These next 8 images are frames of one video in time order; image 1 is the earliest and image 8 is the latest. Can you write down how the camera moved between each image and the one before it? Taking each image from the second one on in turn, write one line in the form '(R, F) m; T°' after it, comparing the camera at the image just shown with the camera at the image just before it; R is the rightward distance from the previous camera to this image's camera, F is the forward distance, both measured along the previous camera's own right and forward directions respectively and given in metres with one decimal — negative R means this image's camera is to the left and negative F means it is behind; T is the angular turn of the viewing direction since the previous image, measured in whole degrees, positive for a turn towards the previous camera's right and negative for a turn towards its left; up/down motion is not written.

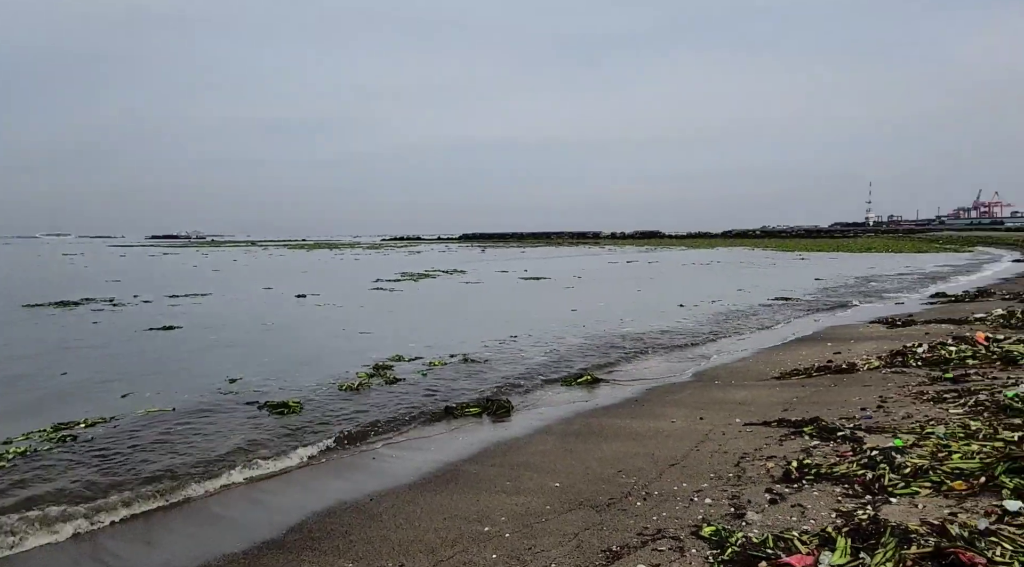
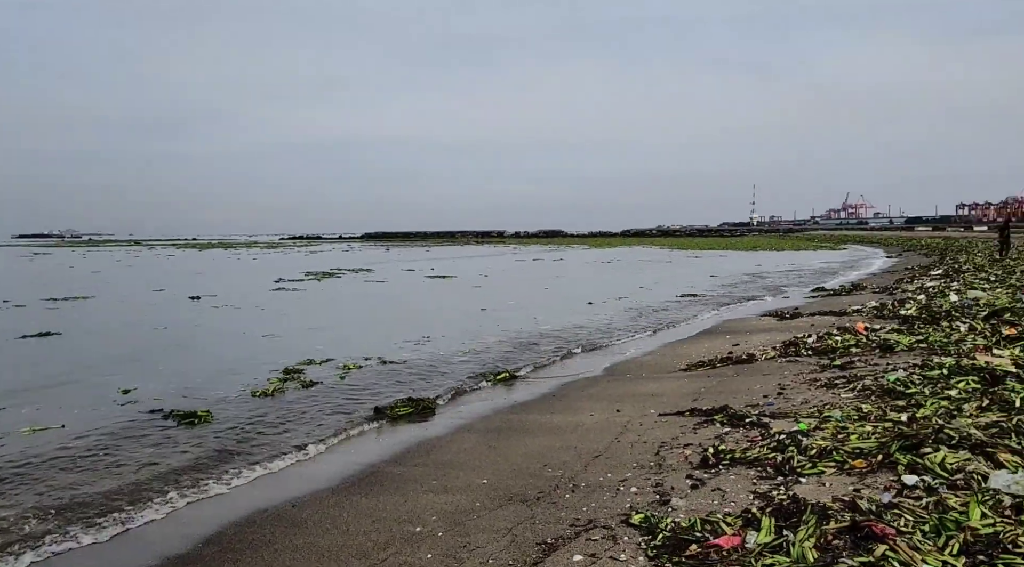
(-0.4, 0.0) m; +8°
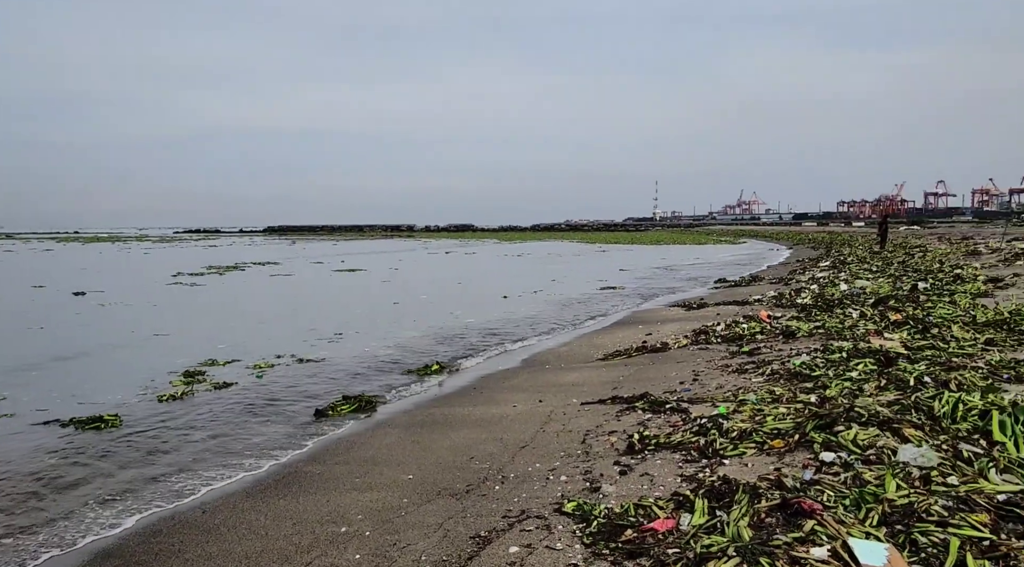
(-0.3, +0.2) m; +7°
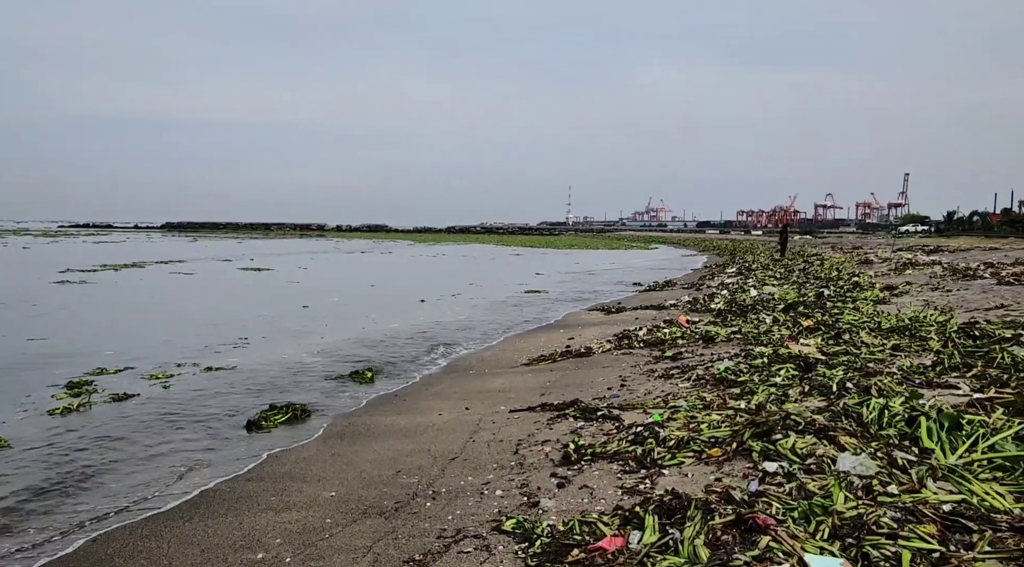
(-0.3, +0.5) m; +7°
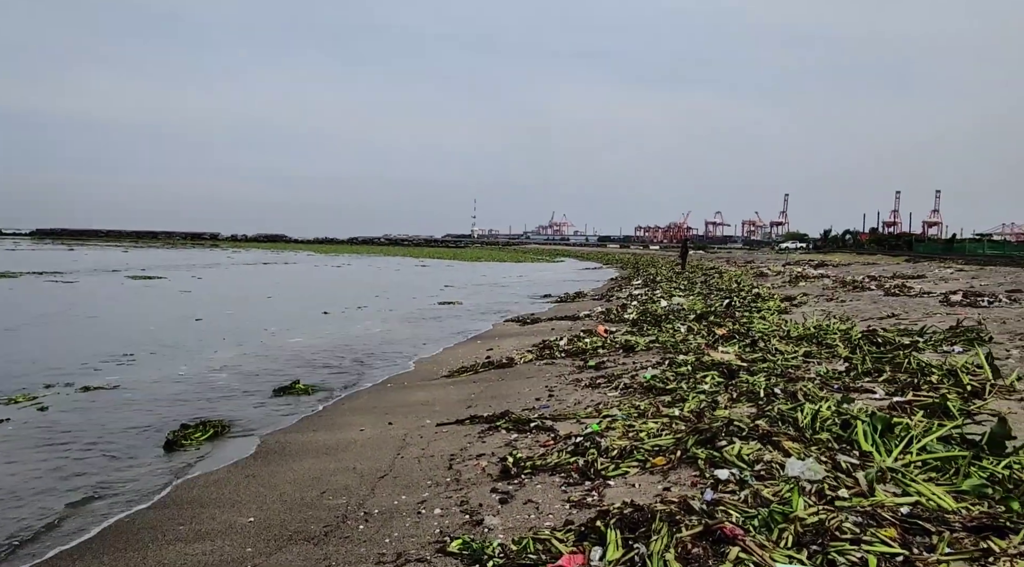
(-0.4, +0.5) m; +8°
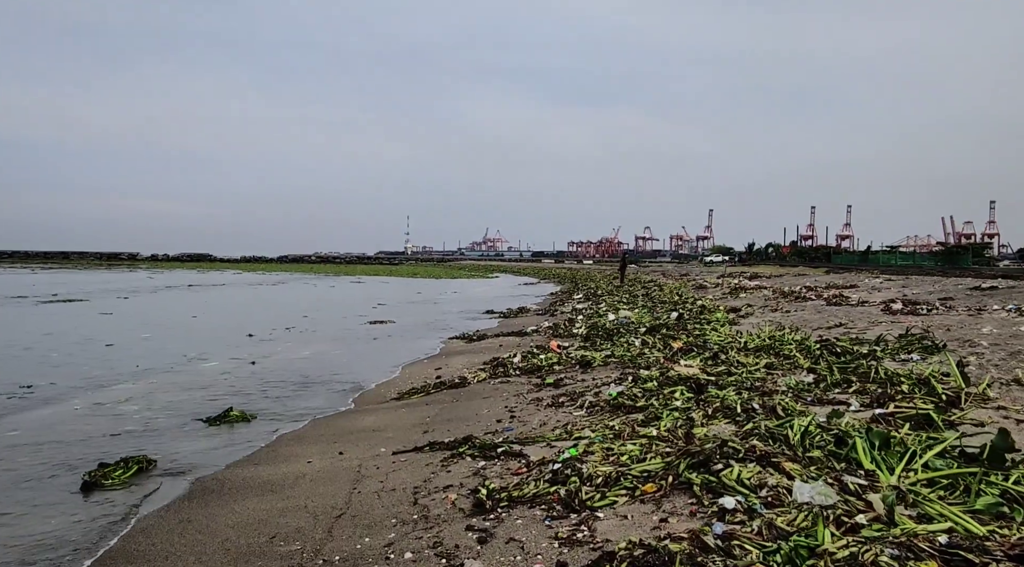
(+0.1, +0.2) m; -24°
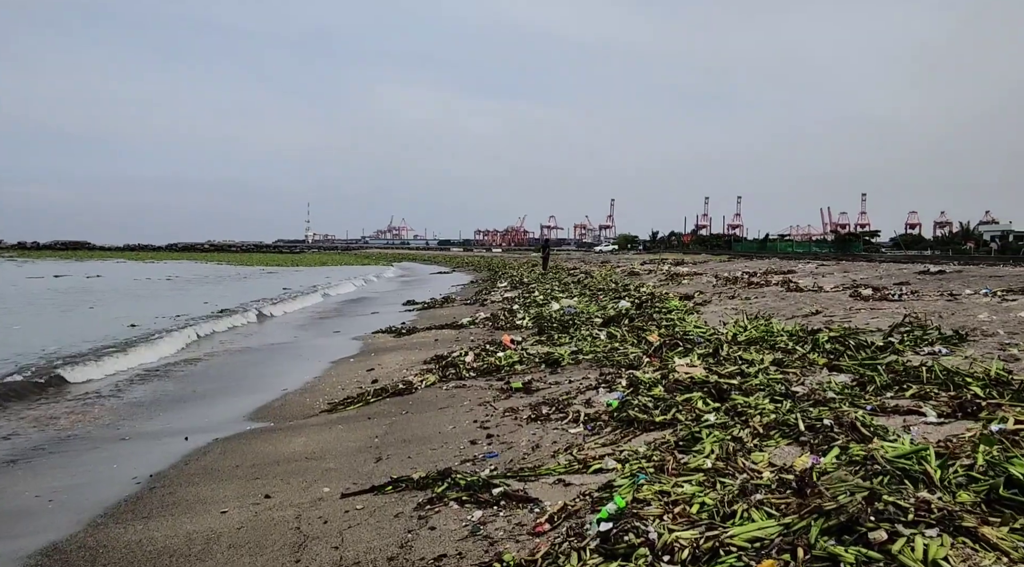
(-0.6, +1.7) m; +7°
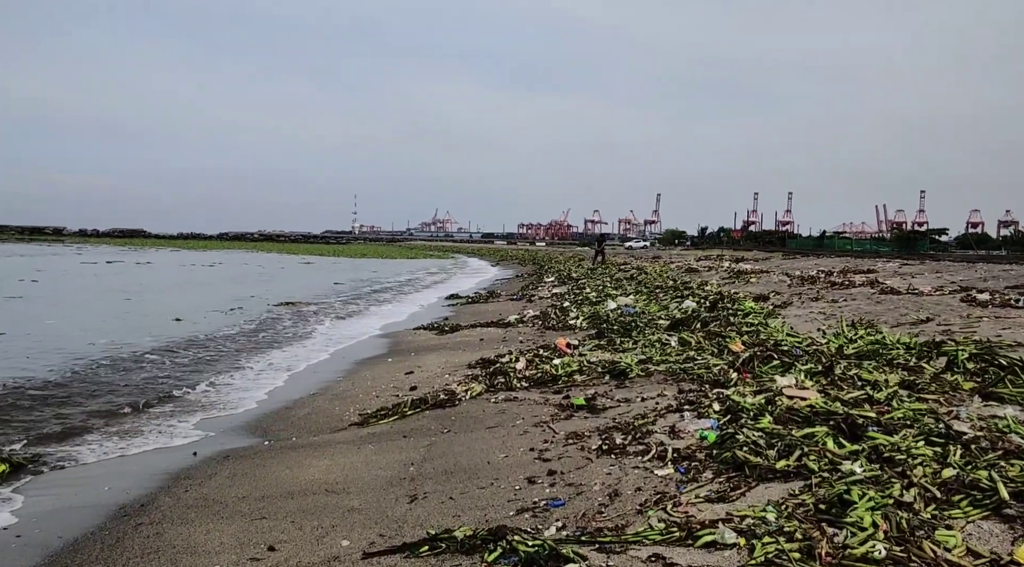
(-0.2, +1.3) m; -3°
